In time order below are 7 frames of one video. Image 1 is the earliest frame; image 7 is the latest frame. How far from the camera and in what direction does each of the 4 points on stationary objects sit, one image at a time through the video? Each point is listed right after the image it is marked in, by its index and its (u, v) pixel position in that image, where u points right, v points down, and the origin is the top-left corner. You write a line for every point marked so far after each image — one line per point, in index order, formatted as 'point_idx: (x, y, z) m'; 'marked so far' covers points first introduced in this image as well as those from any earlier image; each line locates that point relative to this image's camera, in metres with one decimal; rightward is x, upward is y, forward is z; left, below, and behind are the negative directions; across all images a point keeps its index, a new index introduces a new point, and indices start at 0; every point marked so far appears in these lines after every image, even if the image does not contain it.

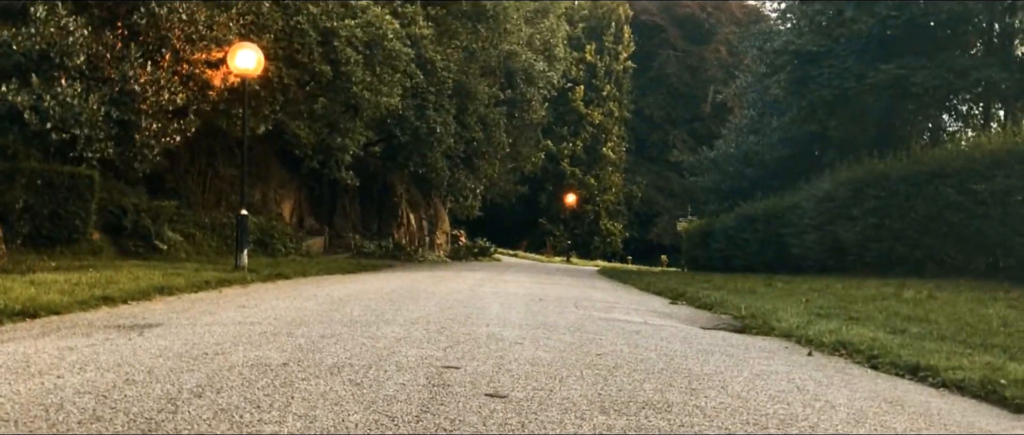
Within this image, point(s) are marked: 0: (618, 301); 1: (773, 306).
0: (+1.2, -1.0, +10.1) m
1: (+2.9, -1.0, +9.9) m
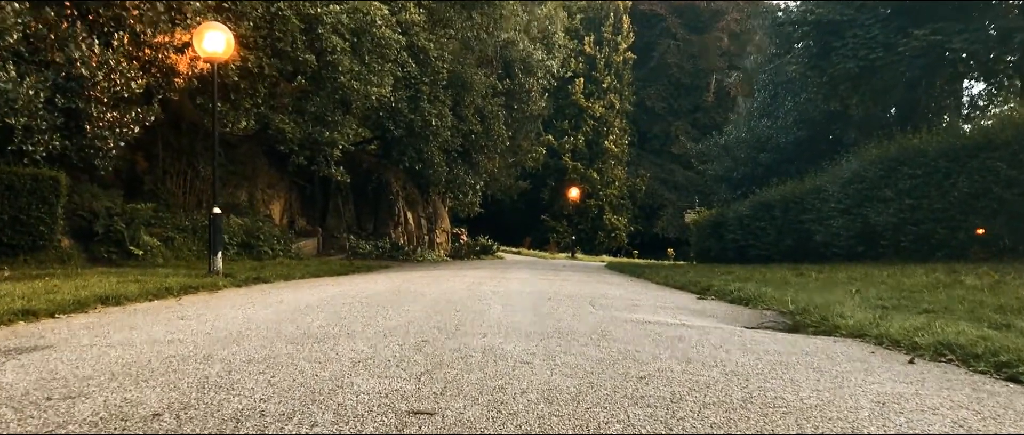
0: (+1.3, -0.8, +8.7) m
1: (+3.0, -0.8, +8.4) m
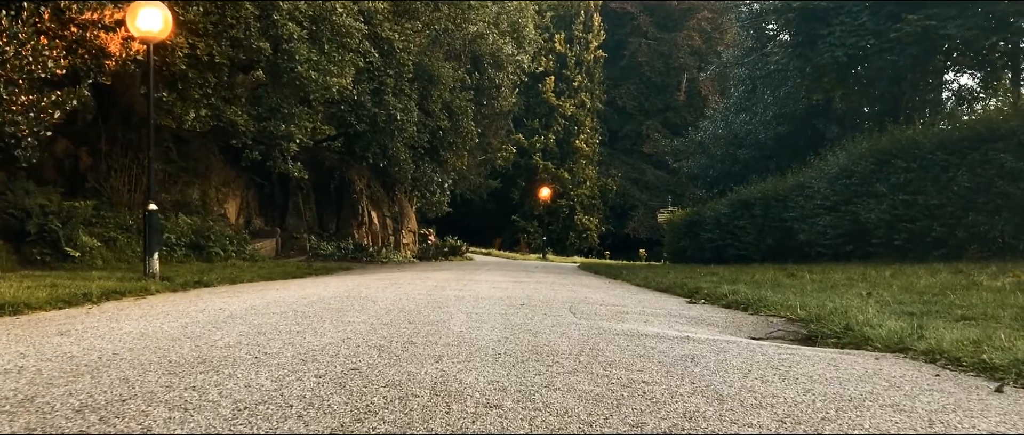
0: (+1.0, -0.7, +7.6) m
1: (+2.7, -0.7, +7.4) m
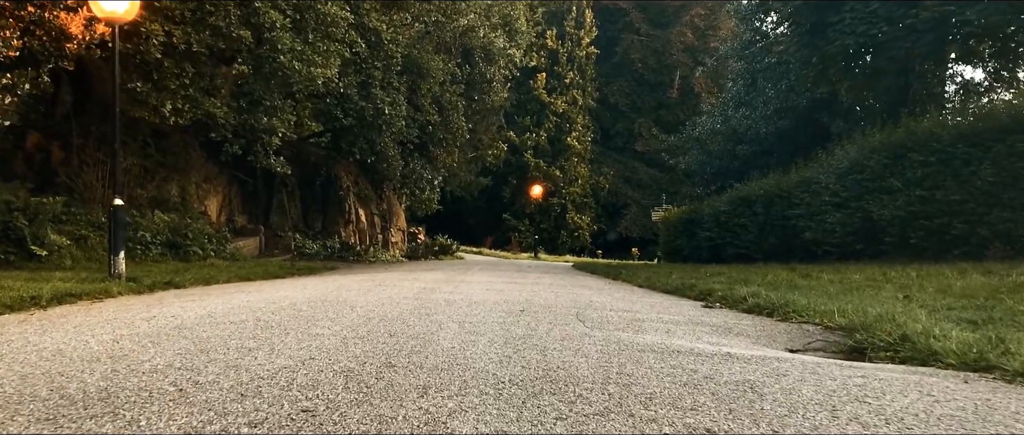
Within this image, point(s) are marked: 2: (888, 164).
0: (+1.0, -0.7, +6.8) m
1: (+2.7, -0.7, +6.6) m
2: (+6.1, +0.9, +14.1) m
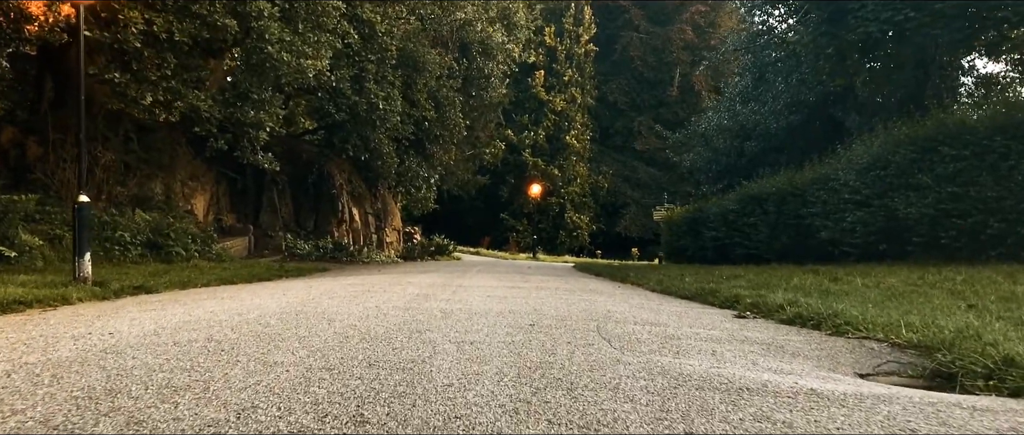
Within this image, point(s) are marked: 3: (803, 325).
0: (+1.0, -0.7, +5.8) m
1: (+2.7, -0.7, +5.7) m
2: (+6.1, +0.9, +13.1) m
3: (+2.0, -0.7, +6.0) m
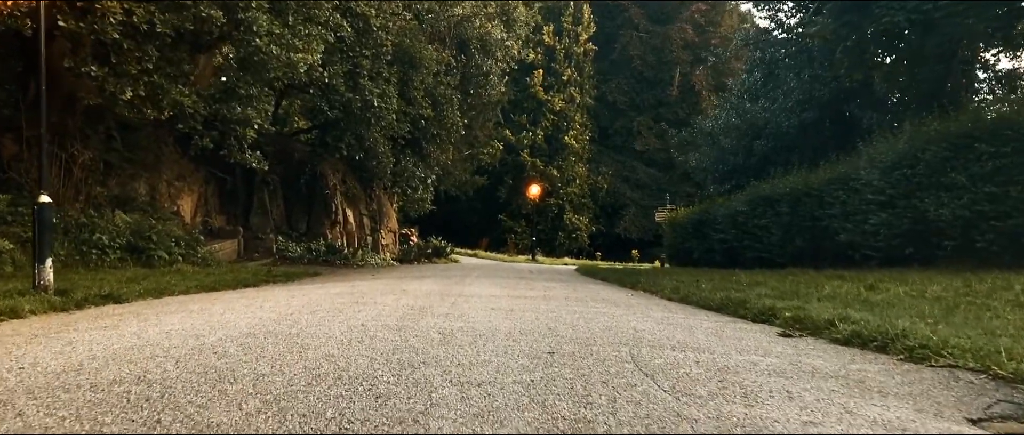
0: (+1.1, -0.7, +4.9) m
1: (+2.8, -0.7, +4.8) m
2: (+6.1, +0.9, +12.3) m
3: (+2.1, -0.8, +5.1) m
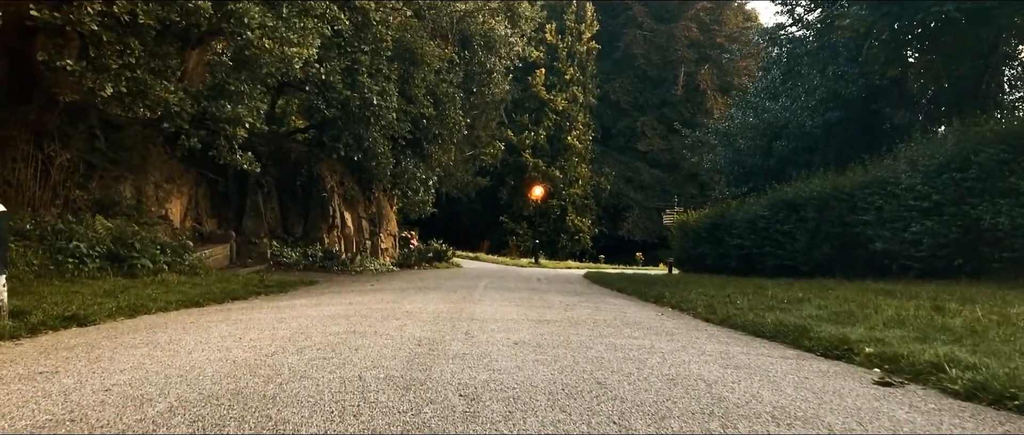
0: (+1.2, -0.8, +3.8) m
1: (+3.0, -0.8, +3.7) m
2: (+6.3, +0.8, +11.1) m
3: (+2.2, -0.9, +4.0) m
